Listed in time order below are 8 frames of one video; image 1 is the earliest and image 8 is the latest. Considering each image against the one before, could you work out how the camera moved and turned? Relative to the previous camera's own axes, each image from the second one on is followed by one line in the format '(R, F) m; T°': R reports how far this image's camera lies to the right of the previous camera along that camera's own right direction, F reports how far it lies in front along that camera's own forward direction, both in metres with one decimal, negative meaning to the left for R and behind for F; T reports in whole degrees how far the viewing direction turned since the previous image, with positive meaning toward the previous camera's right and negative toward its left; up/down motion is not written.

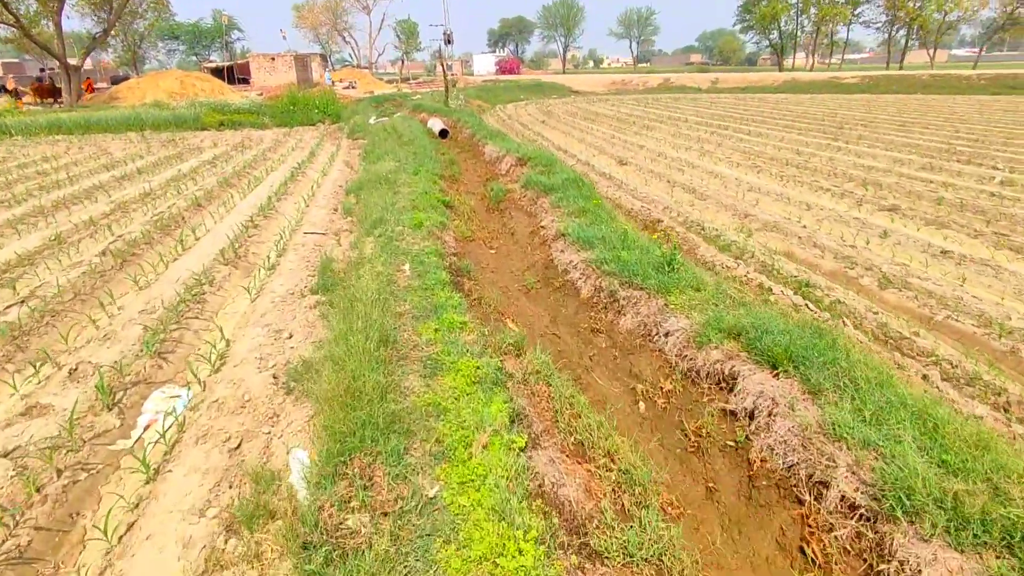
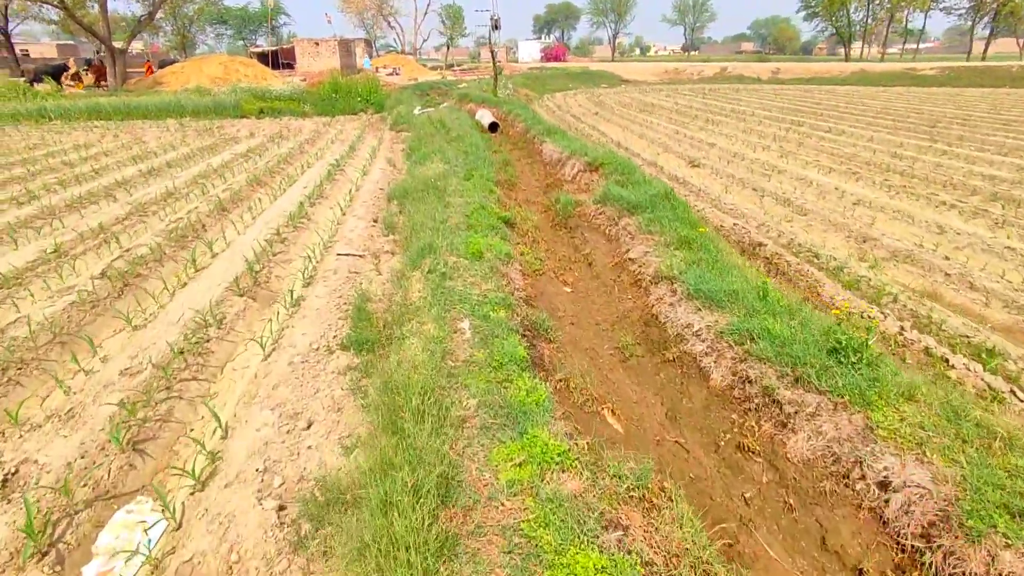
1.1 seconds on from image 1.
(-0.4, +1.2) m; -3°
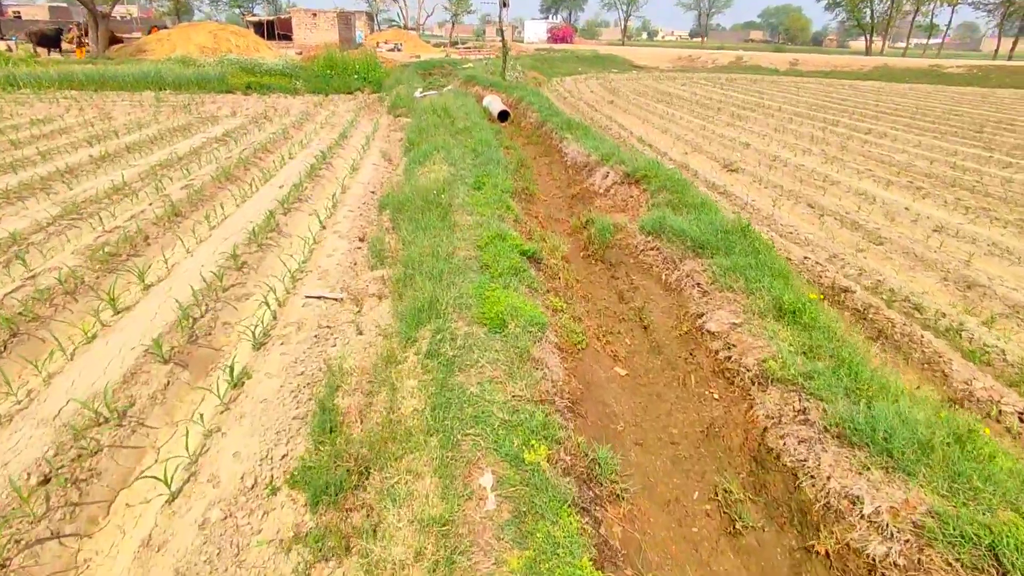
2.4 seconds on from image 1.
(-0.2, +1.3) m; 0°
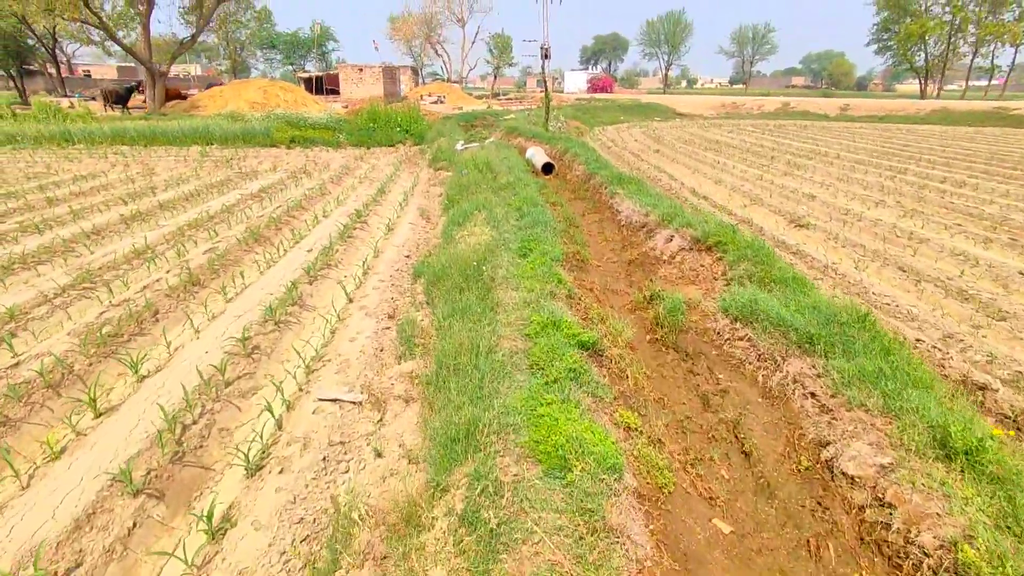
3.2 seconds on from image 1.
(-0.1, +0.7) m; -4°
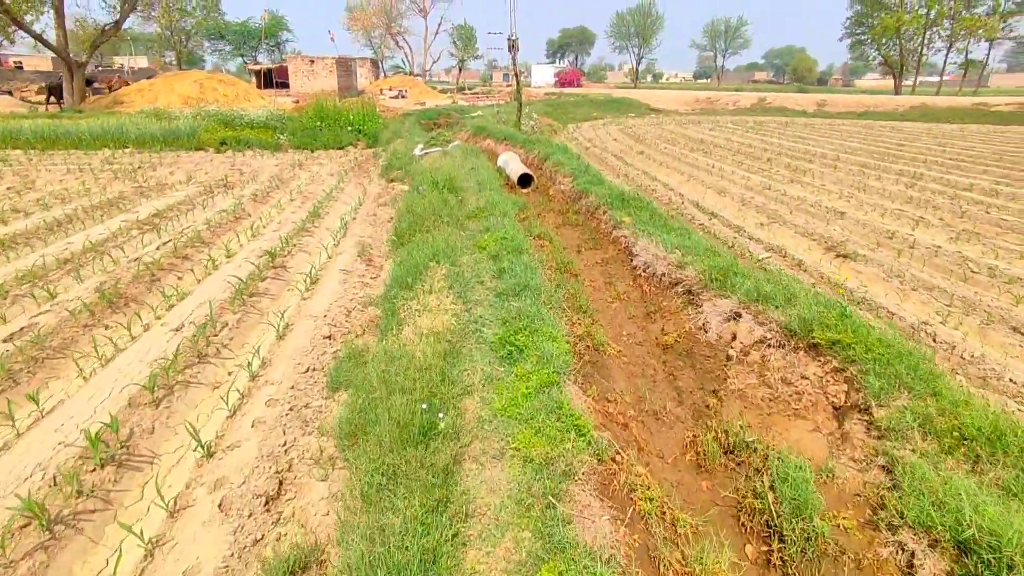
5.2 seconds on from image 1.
(0.0, +2.0) m; +3°
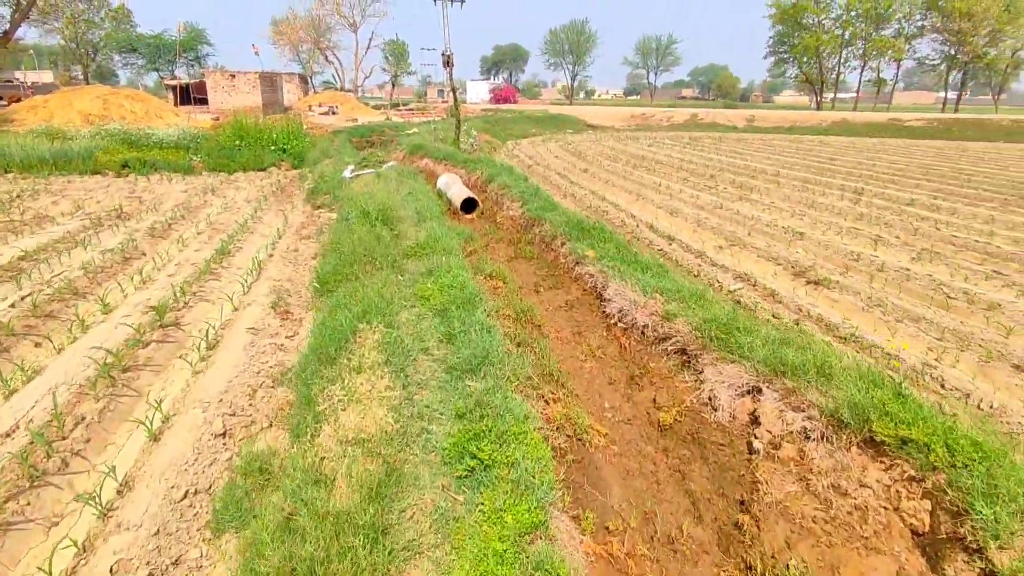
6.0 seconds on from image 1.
(-0.1, +0.9) m; +6°
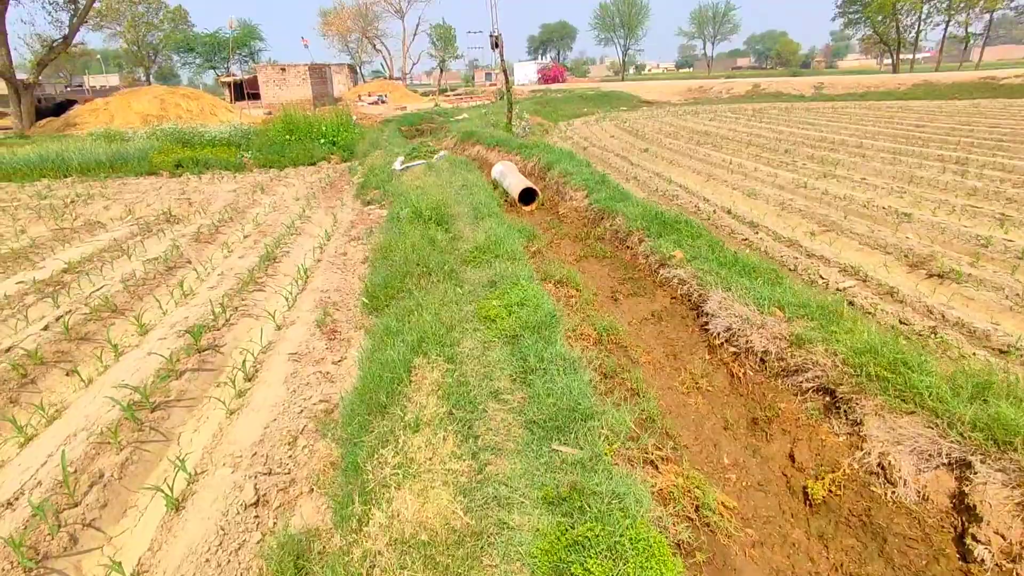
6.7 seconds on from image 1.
(-0.2, +0.7) m; -5°
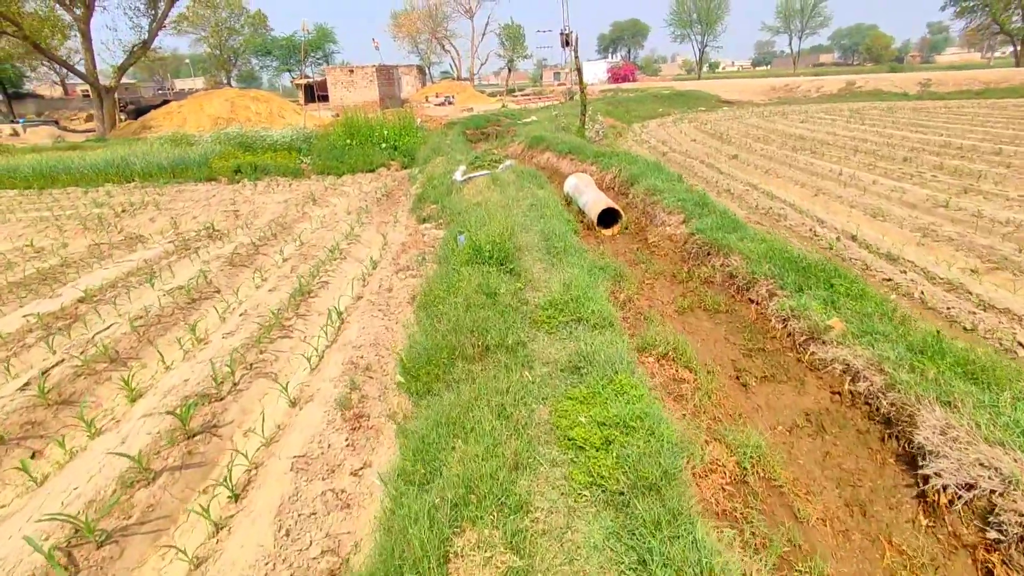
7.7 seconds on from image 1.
(-0.2, +1.2) m; -6°
